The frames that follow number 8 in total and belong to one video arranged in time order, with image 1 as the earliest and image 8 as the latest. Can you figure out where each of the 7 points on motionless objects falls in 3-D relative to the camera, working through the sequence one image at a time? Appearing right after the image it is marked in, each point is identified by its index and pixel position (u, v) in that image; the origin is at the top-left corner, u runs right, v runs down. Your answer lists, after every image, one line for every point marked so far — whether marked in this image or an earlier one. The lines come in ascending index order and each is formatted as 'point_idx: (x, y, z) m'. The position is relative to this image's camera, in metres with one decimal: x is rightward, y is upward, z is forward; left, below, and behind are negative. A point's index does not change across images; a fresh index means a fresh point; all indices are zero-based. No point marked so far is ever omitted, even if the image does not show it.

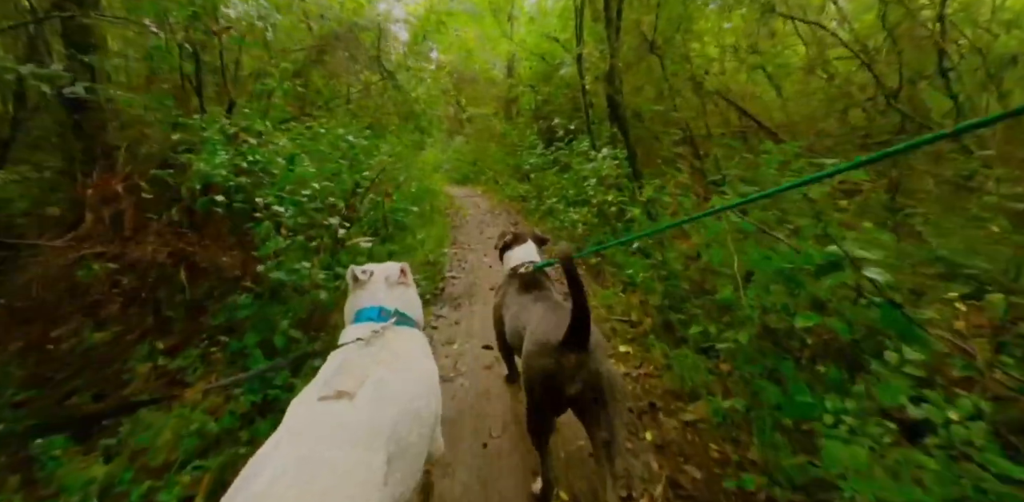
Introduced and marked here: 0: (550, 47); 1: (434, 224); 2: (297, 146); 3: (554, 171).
0: (+1.0, +5.1, +10.6) m
1: (-1.4, +0.4, +7.3) m
2: (-2.4, +1.2, +4.8) m
3: (+0.9, +1.6, +8.7) m
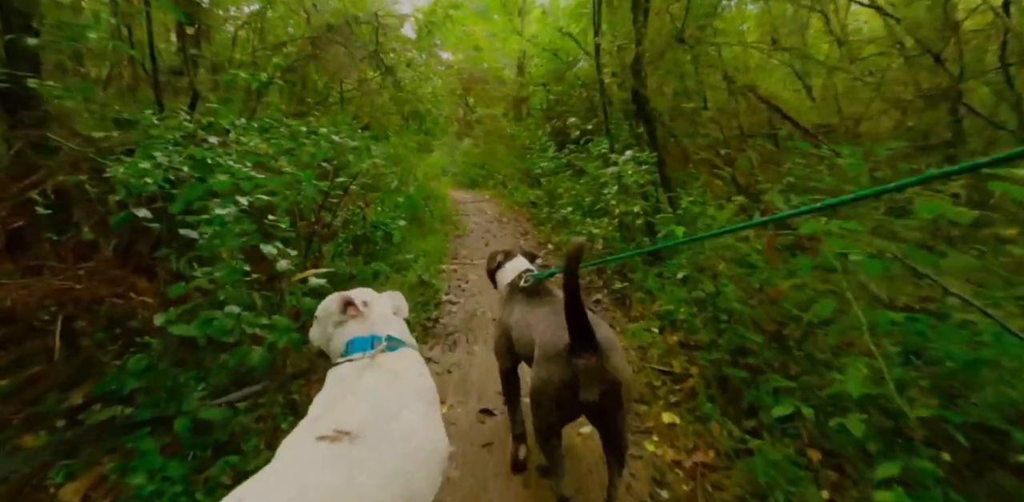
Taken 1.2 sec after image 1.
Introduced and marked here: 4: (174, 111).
0: (+1.2, +4.8, +9.8) m
1: (-1.2, +0.2, +6.6) m
2: (-2.3, +1.0, +4.1) m
3: (+1.0, +1.4, +7.9) m
4: (-3.1, +1.3, +3.9) m
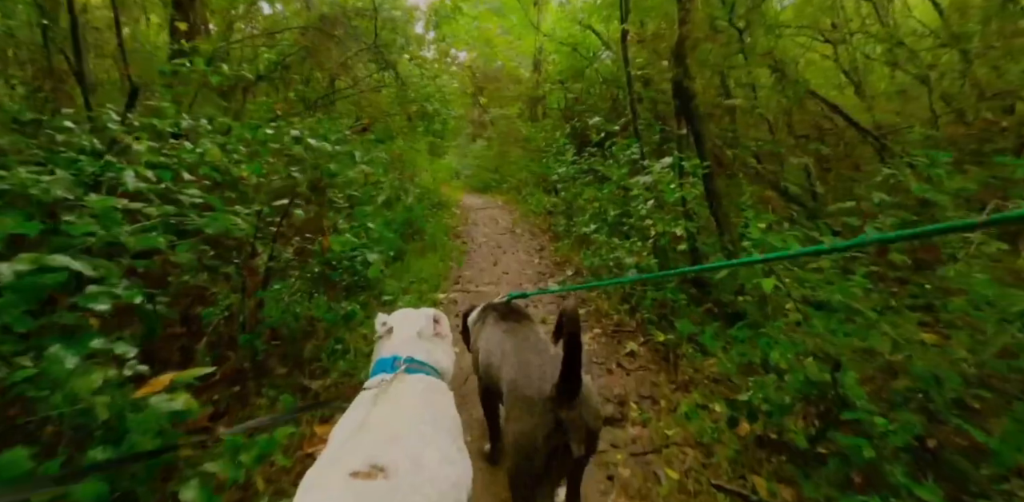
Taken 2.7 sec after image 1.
0: (+1.5, +4.6, +8.9) m
1: (-1.1, -0.1, +5.7) m
2: (-2.2, +0.7, +3.3) m
3: (+1.3, +1.1, +7.0) m
4: (-3.1, +1.0, +3.1) m
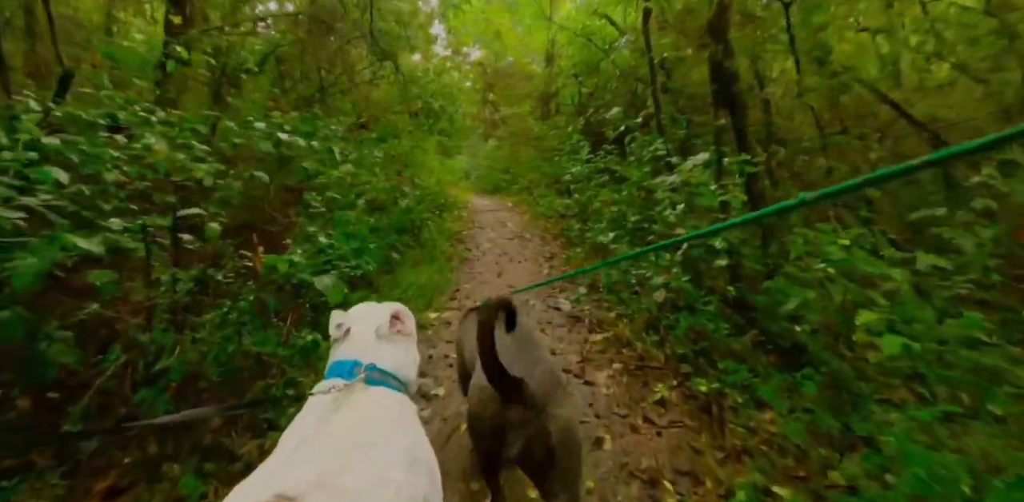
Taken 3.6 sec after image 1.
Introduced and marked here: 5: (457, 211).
0: (+1.7, +4.4, +8.2) m
1: (-1.0, -0.2, +5.1) m
2: (-2.2, +0.6, +2.7) m
3: (+1.4, +1.0, +6.3) m
4: (-3.1, +0.9, +2.6) m
5: (-1.4, +1.0, +10.7) m
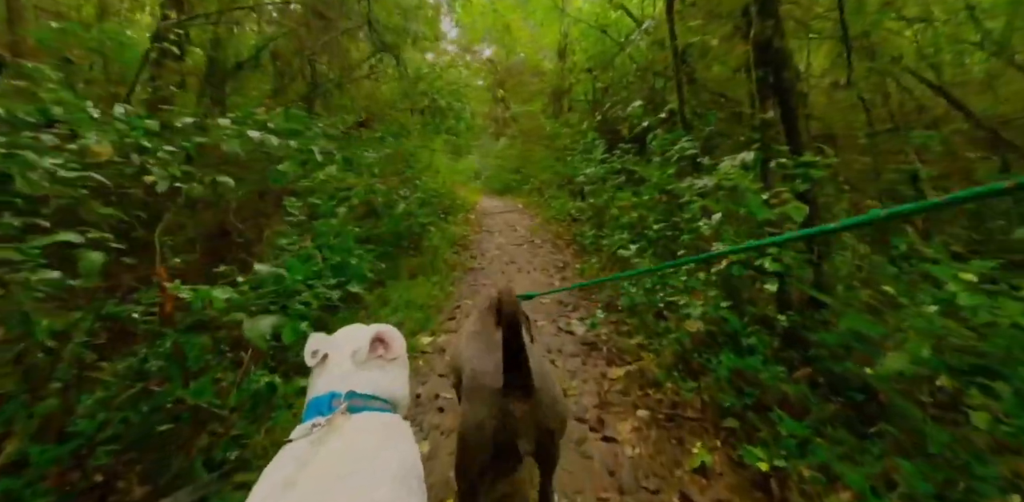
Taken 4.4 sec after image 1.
0: (+1.9, +4.3, +7.7) m
1: (-0.9, -0.3, +4.7) m
2: (-2.2, +0.5, +2.3) m
3: (+1.5, +0.9, +5.8) m
4: (-3.1, +0.8, +2.2) m
5: (-1.2, +0.9, +10.2) m
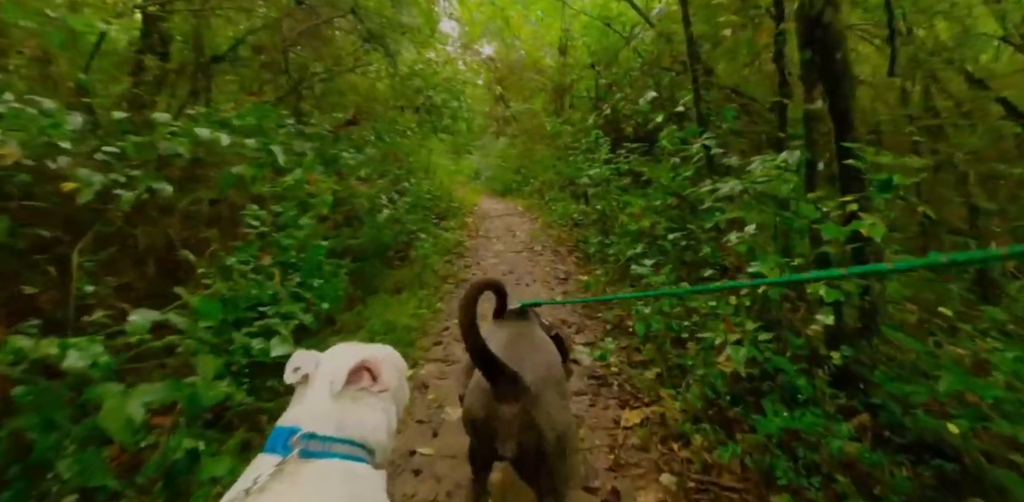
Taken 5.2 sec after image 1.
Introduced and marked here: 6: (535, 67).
0: (+1.9, +4.2, +7.2) m
1: (-0.9, -0.4, +4.2) m
2: (-2.3, +0.4, +1.8) m
3: (+1.5, +0.8, +5.3) m
4: (-3.1, +0.7, +1.8) m
5: (-1.2, +0.8, +9.8) m
6: (+0.6, +5.4, +12.4) m
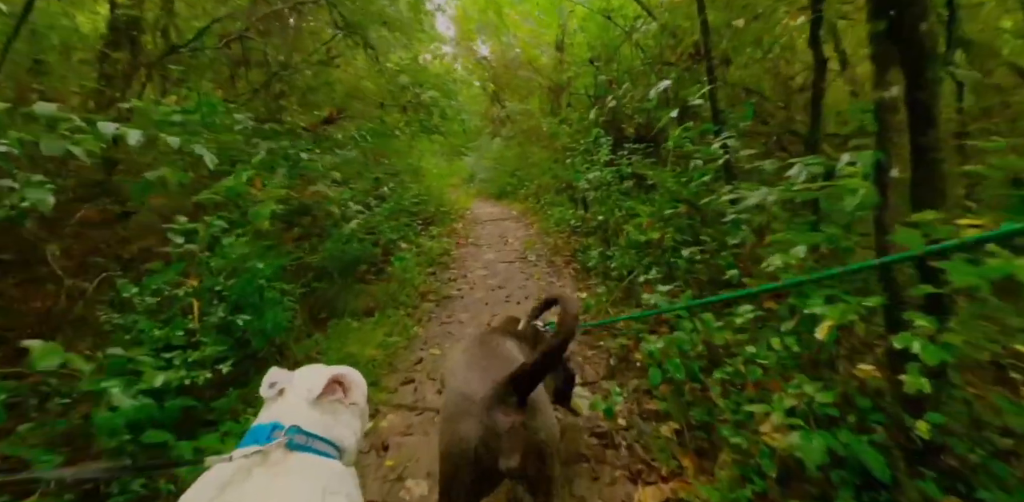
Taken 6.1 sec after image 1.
0: (+1.8, +4.1, +6.7) m
1: (-1.0, -0.5, +3.7) m
2: (-2.3, +0.3, +1.3) m
3: (+1.4, +0.6, +4.8) m
4: (-3.2, +0.6, +1.2) m
5: (-1.3, +0.6, +9.2) m
6: (+0.5, +5.3, +11.9) m
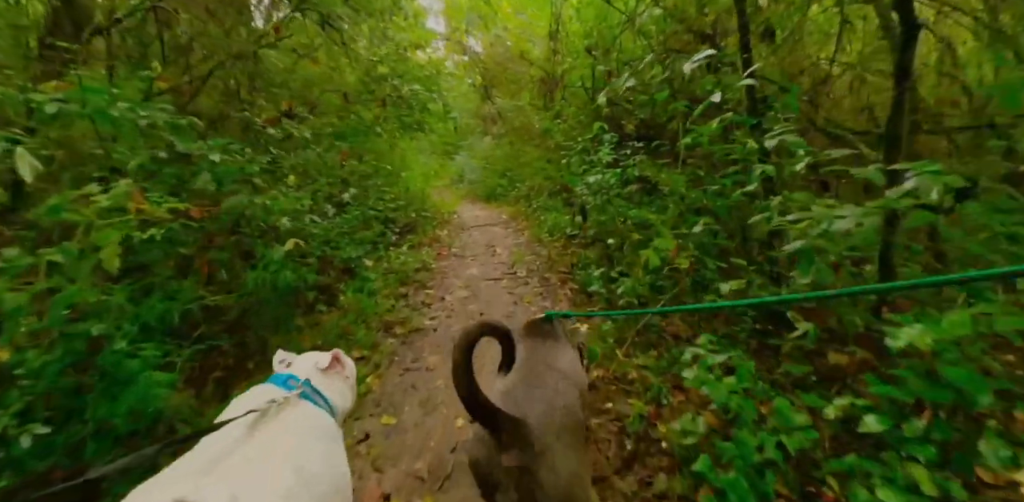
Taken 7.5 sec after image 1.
0: (+1.6, +3.9, +6.0) m
1: (-1.1, -0.7, +2.9) m
2: (-2.4, +0.1, +0.5) m
3: (+1.2, +0.5, +4.1) m
4: (-3.3, +0.4, +0.4) m
5: (-1.5, +0.4, +8.5) m
6: (+0.2, +5.1, +11.1) m
